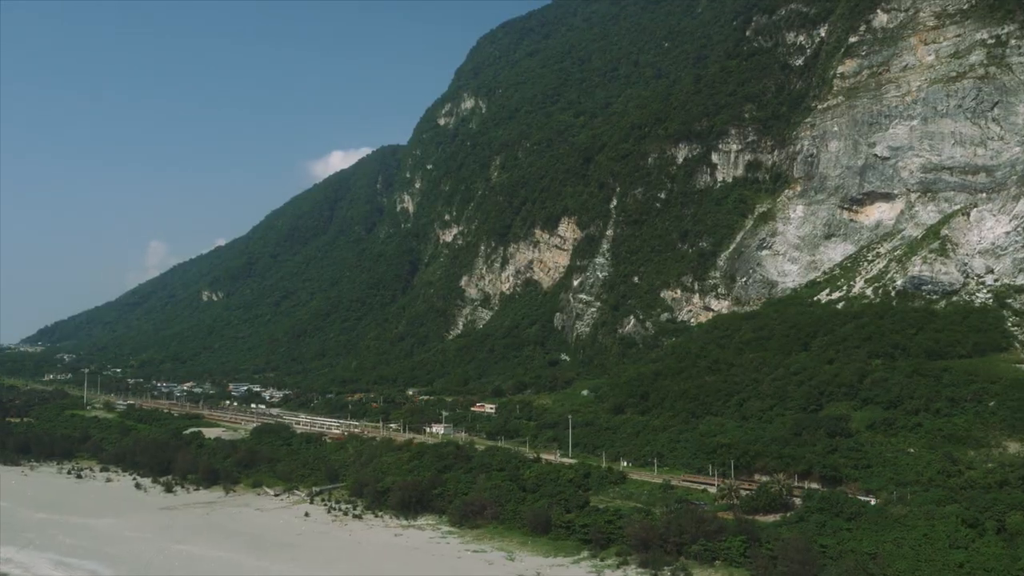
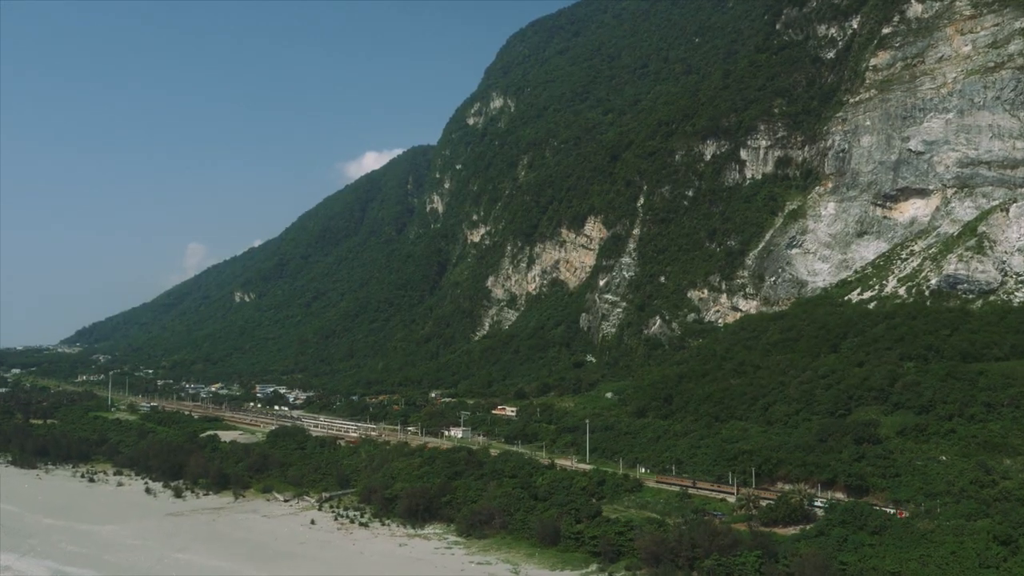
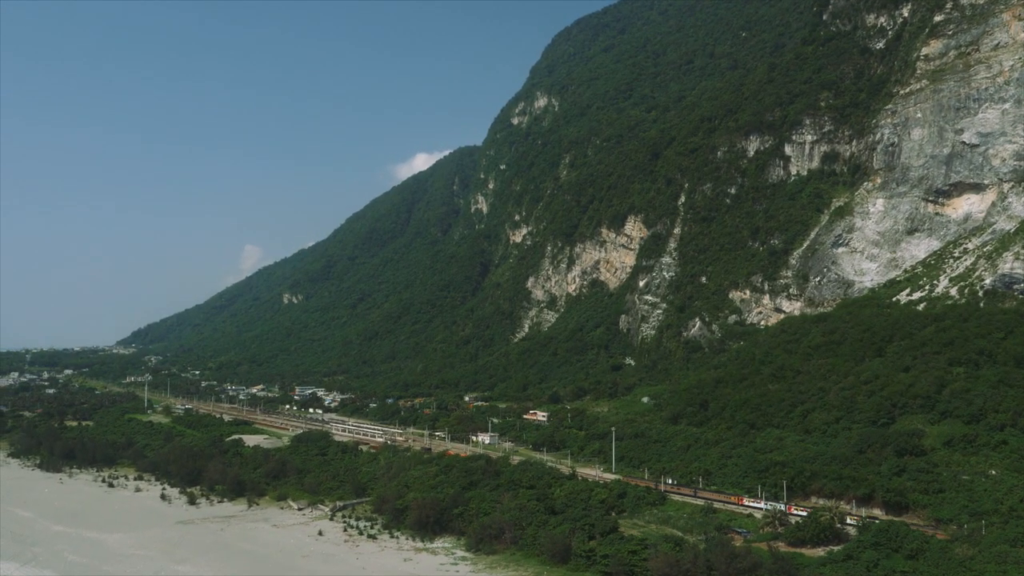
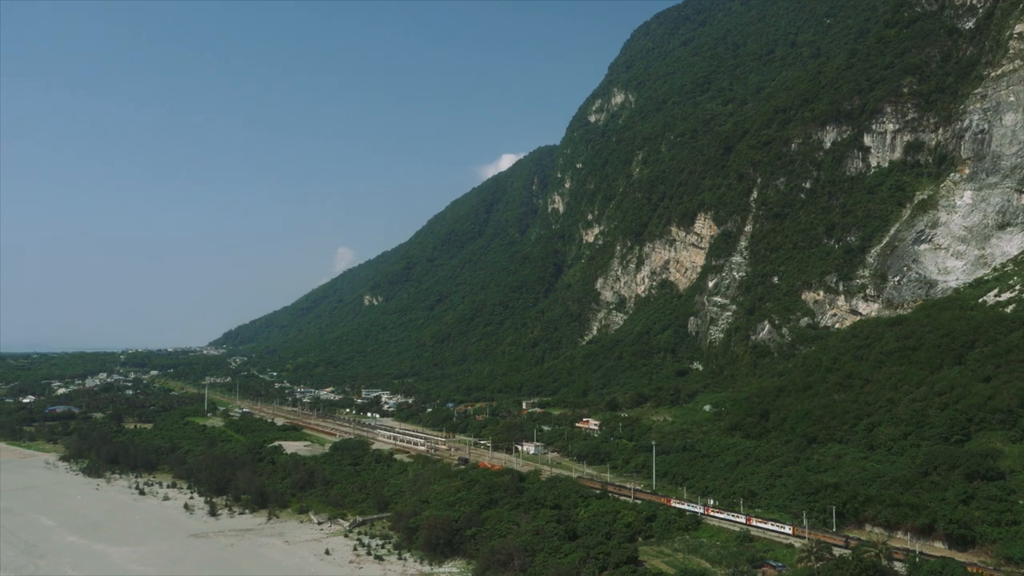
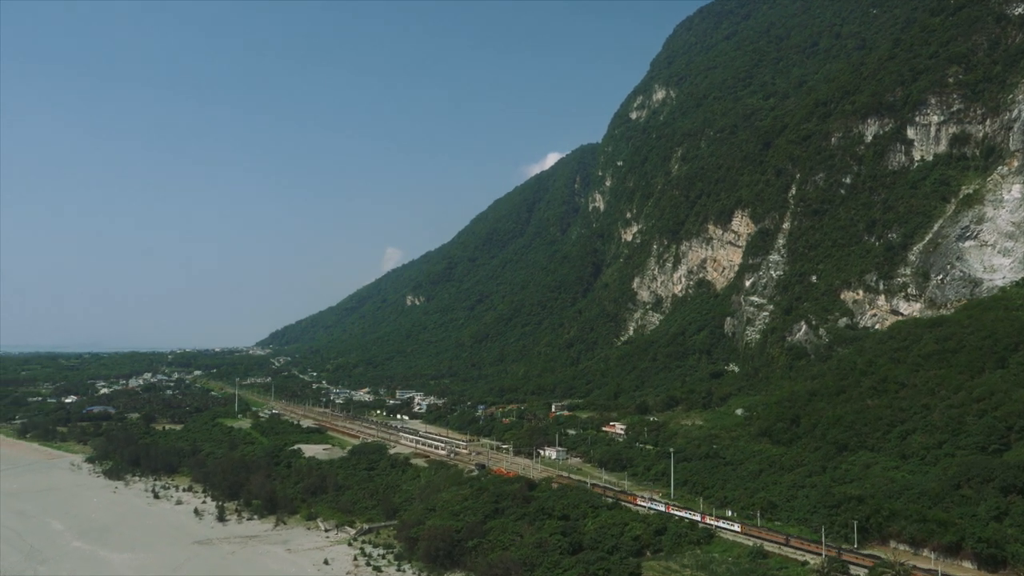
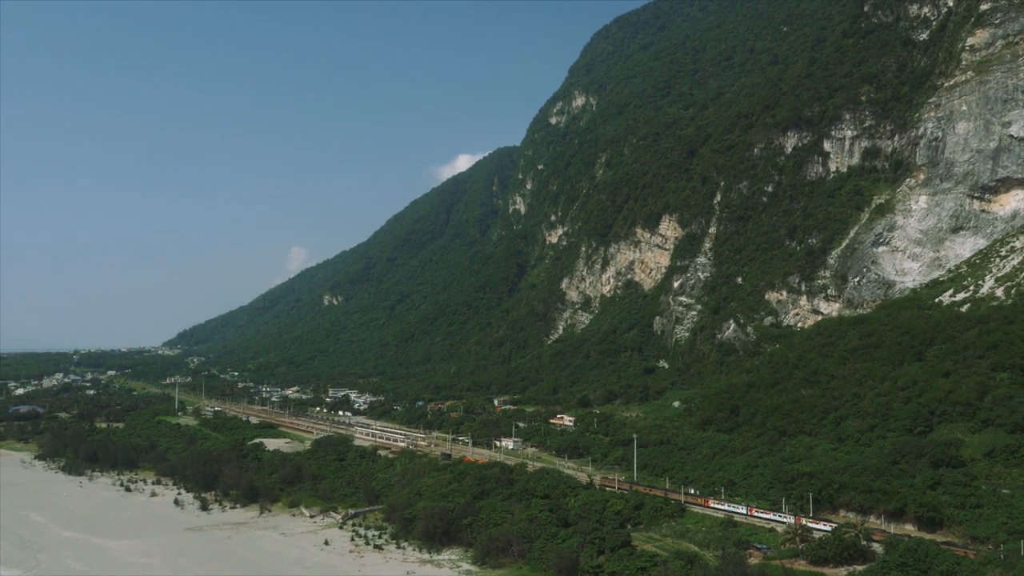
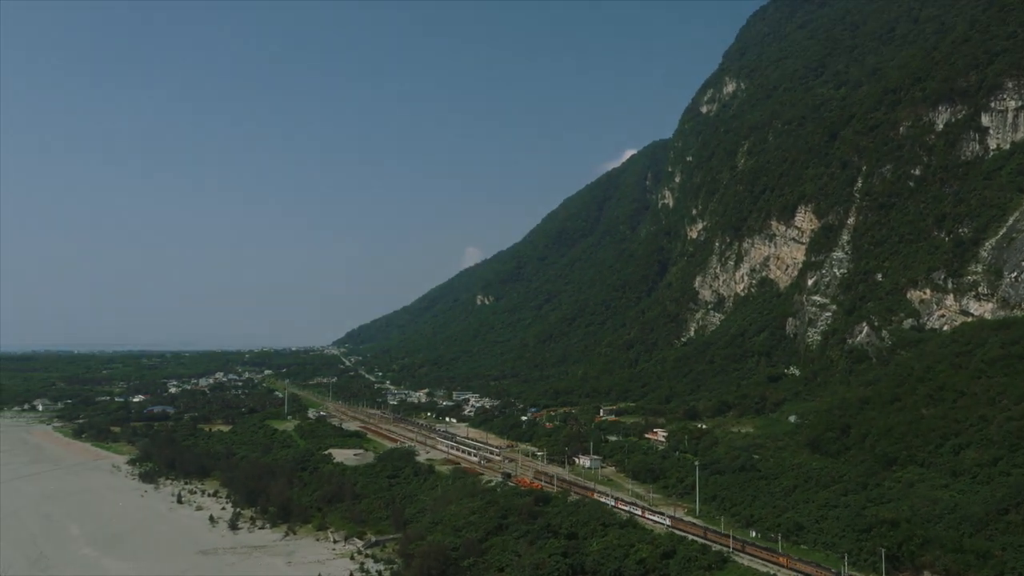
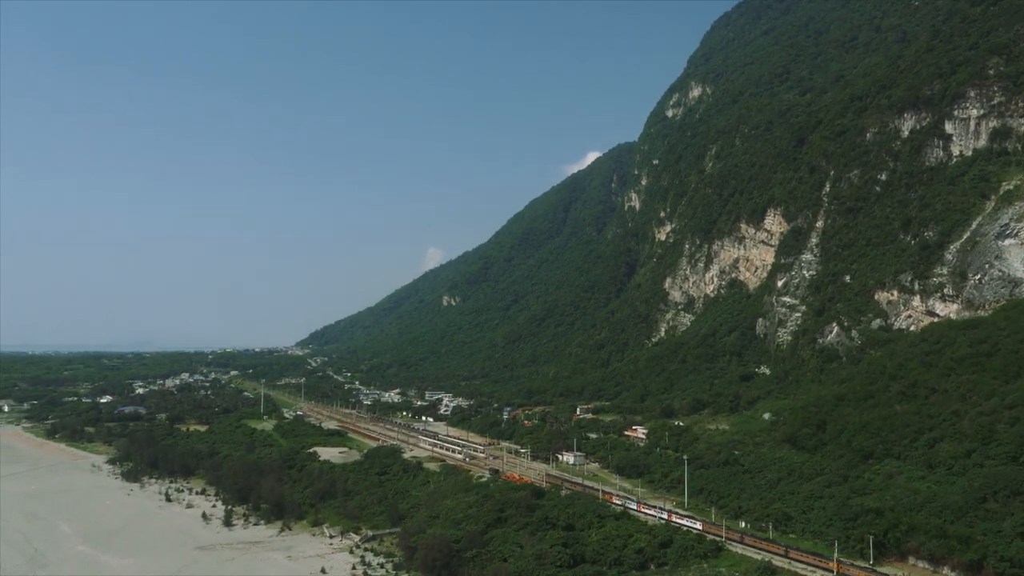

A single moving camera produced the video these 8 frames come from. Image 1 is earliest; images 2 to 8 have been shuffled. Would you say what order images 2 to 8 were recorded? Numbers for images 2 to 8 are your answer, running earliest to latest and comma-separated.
2, 3, 6, 4, 5, 8, 7
